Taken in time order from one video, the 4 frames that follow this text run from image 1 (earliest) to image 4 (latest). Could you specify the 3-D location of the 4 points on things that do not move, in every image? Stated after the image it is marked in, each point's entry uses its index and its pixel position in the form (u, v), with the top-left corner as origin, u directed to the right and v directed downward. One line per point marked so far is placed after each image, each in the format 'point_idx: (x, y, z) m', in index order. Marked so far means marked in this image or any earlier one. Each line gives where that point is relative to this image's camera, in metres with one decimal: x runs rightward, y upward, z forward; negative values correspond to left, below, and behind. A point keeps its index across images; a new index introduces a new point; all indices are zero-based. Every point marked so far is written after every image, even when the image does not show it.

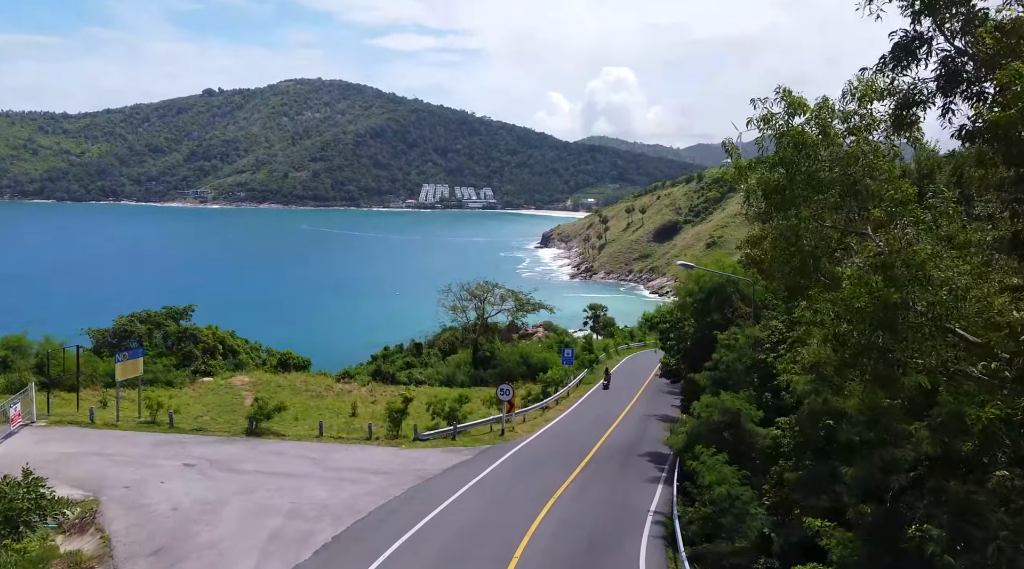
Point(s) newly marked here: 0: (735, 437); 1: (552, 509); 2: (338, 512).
0: (+5.3, -3.7, +17.4) m
1: (+1.1, -6.1, +19.7) m
2: (-4.3, -5.6, +17.8) m
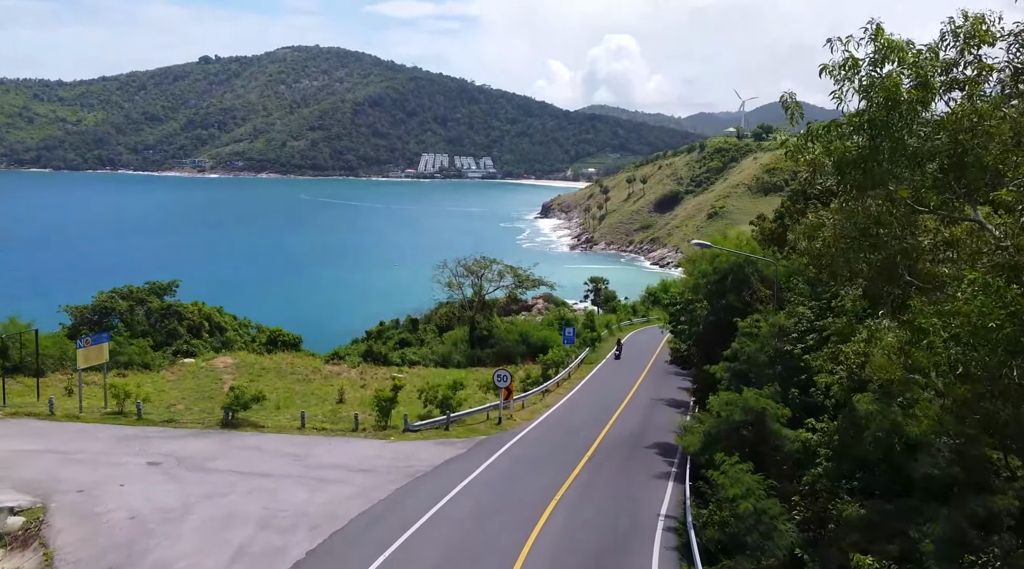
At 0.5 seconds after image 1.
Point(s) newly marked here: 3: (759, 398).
0: (+5.3, -3.3, +15.6) m
1: (+1.0, -5.7, +17.9) m
2: (-4.3, -5.2, +16.1) m
3: (+5.4, -2.5, +15.8) m
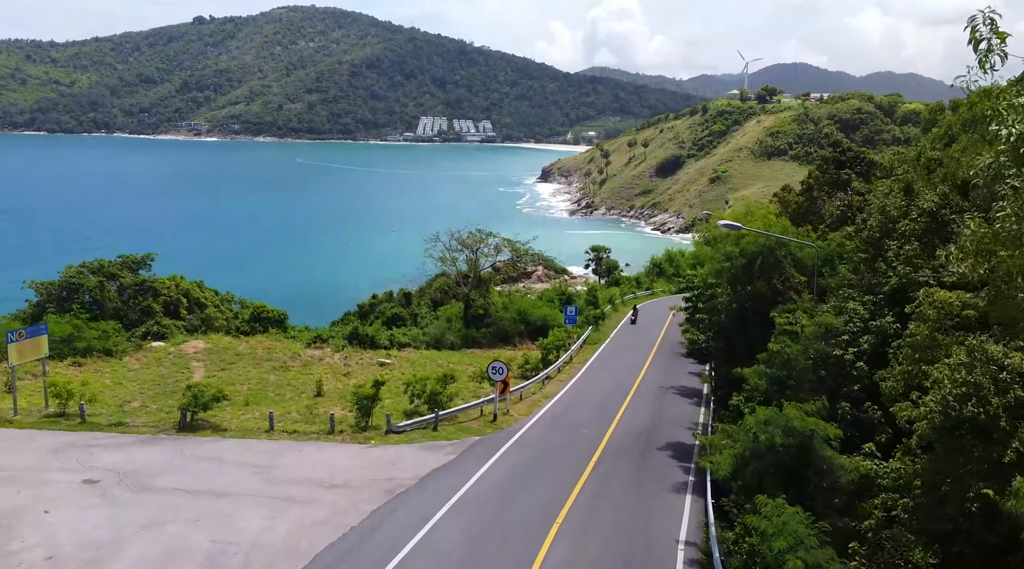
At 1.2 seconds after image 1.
0: (+5.1, -3.2, +13.0) m
1: (+0.9, -5.5, +15.4) m
2: (-4.5, -5.1, +13.5) m
3: (+5.3, -2.4, +13.2) m
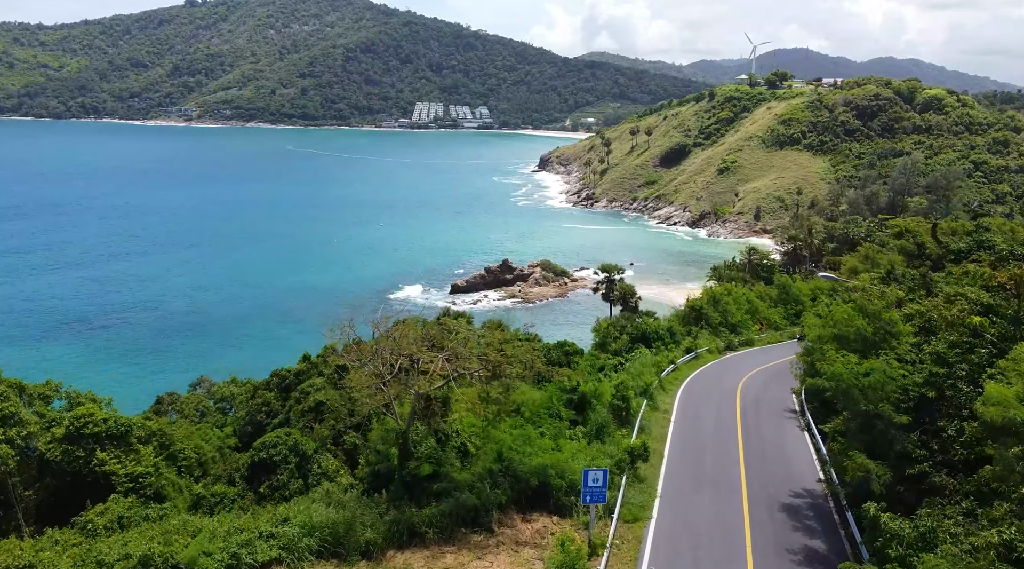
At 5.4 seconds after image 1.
0: (+4.5, -7.3, -3.8) m
1: (+0.2, -9.5, -1.3) m
2: (-5.1, -9.1, -3.2) m
3: (+4.6, -6.5, -3.6) m
